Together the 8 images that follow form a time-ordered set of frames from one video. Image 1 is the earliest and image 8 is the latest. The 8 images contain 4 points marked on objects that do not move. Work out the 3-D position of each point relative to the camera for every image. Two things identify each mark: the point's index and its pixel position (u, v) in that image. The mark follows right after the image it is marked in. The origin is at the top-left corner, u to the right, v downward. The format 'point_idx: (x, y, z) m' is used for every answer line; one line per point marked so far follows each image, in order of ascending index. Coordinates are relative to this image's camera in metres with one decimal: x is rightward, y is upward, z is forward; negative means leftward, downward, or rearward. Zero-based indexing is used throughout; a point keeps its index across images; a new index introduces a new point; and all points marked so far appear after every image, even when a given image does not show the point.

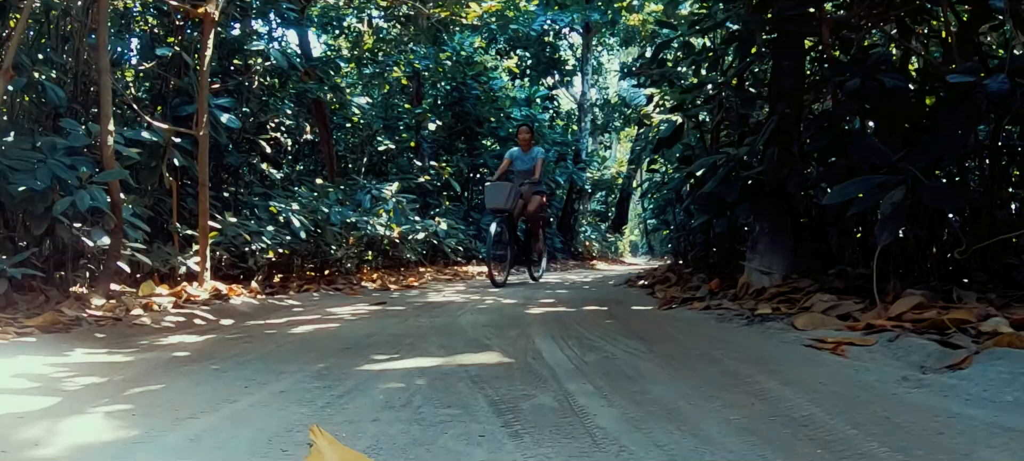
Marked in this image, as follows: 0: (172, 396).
0: (-0.4, -0.2, +1.5) m
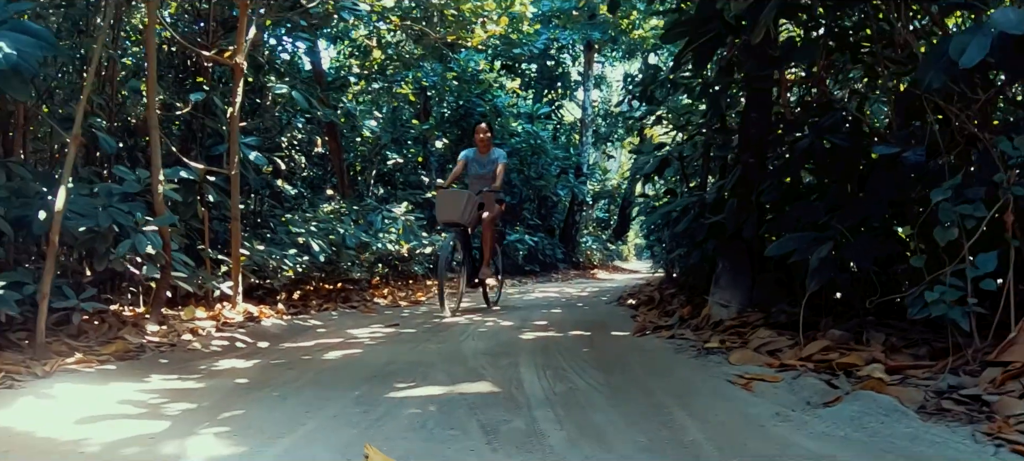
0: (-0.4, -0.3, +2.0) m
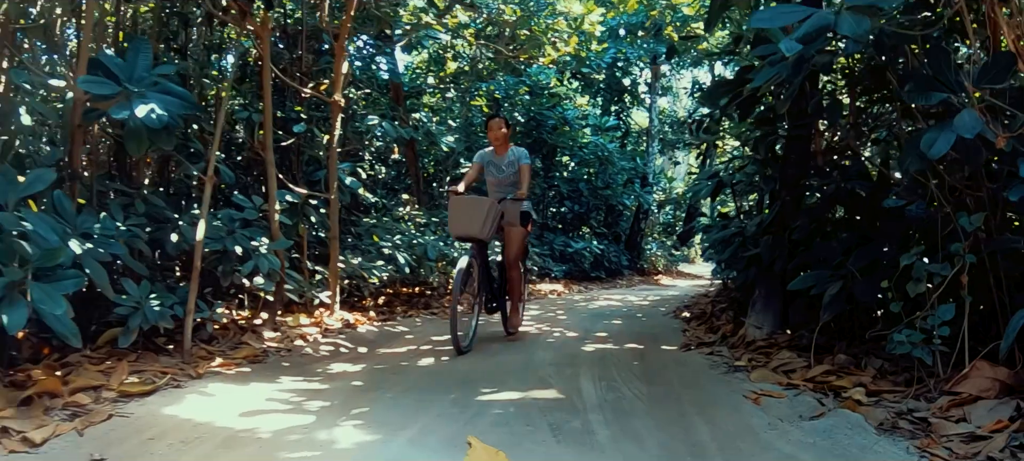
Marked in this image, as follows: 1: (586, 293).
0: (-0.3, -0.4, +2.7) m
1: (+0.6, -0.5, +10.0) m
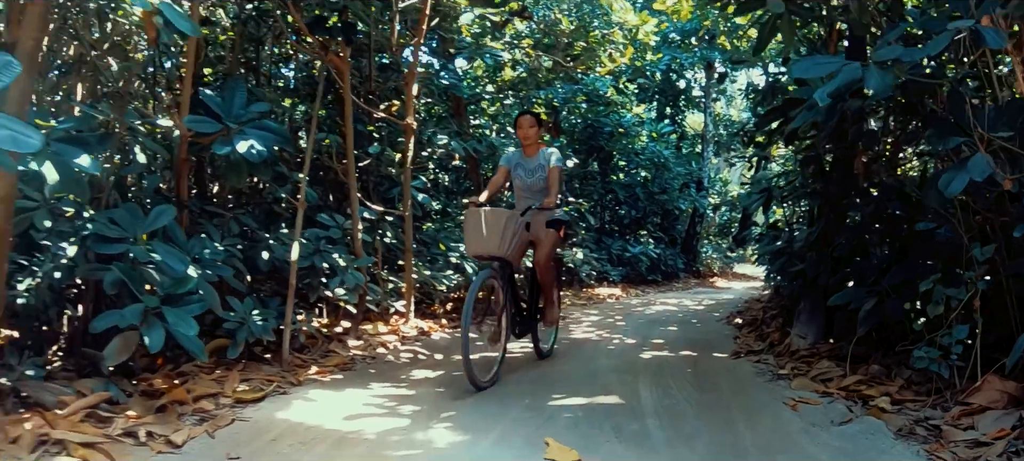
0: (-0.1, -0.4, +3.1) m
1: (+1.0, -0.5, +10.4) m
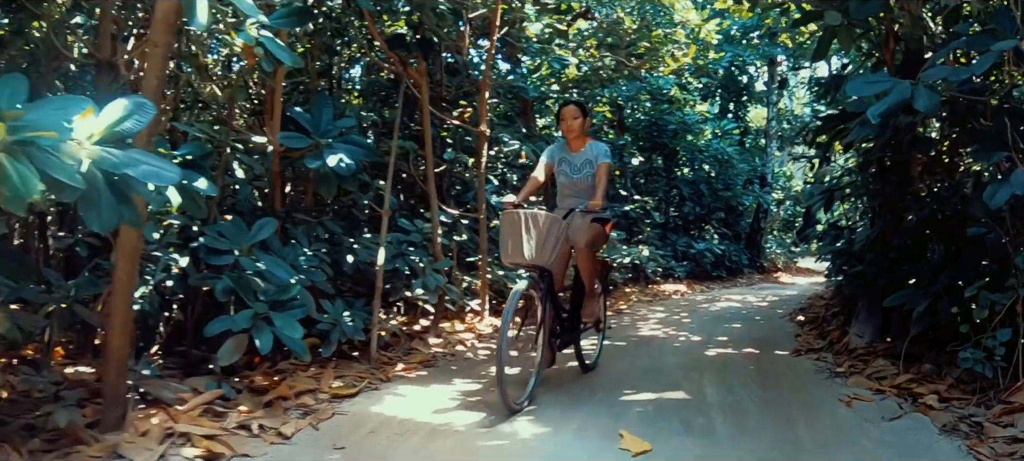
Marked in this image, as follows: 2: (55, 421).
0: (+0.1, -0.5, +3.4) m
1: (+1.6, -0.5, +10.6) m
2: (-1.0, -0.4, +2.9) m
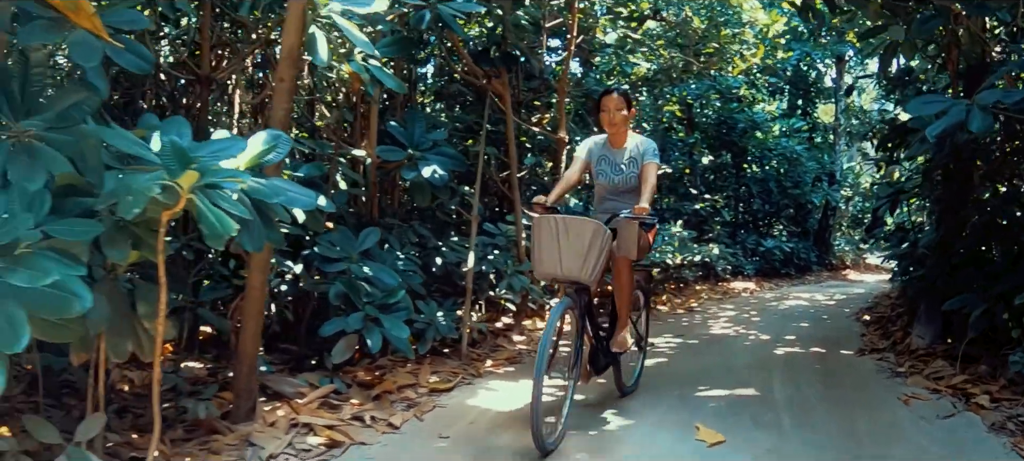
0: (+0.3, -0.5, +3.7) m
1: (+2.1, -0.5, +10.8) m
2: (-0.8, -0.5, +3.3) m
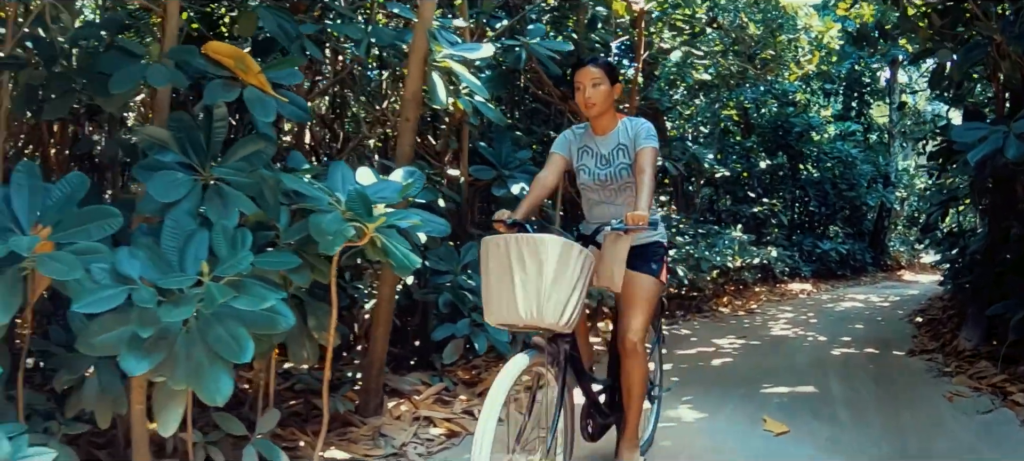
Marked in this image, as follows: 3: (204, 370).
0: (+0.6, -0.6, +4.2) m
1: (+2.7, -0.5, +11.3) m
2: (-0.5, -0.5, +3.9) m
3: (-0.6, -0.3, +2.6) m
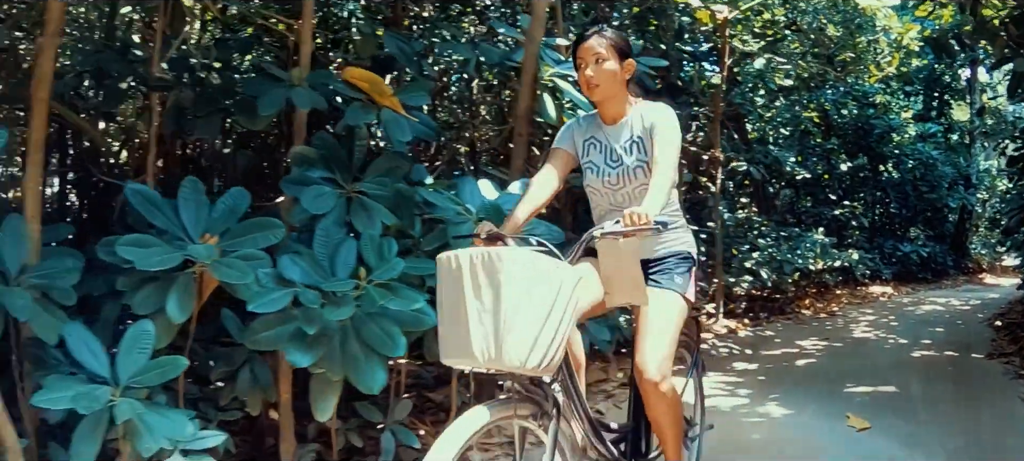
0: (+0.9, -0.6, +4.5) m
1: (+3.4, -0.6, +11.5) m
2: (-0.2, -0.5, +4.2) m
3: (-0.3, -0.3, +2.9) m
